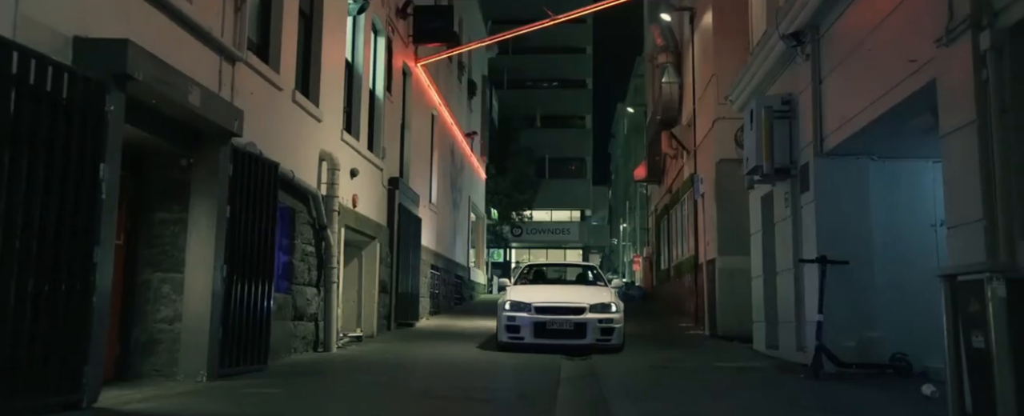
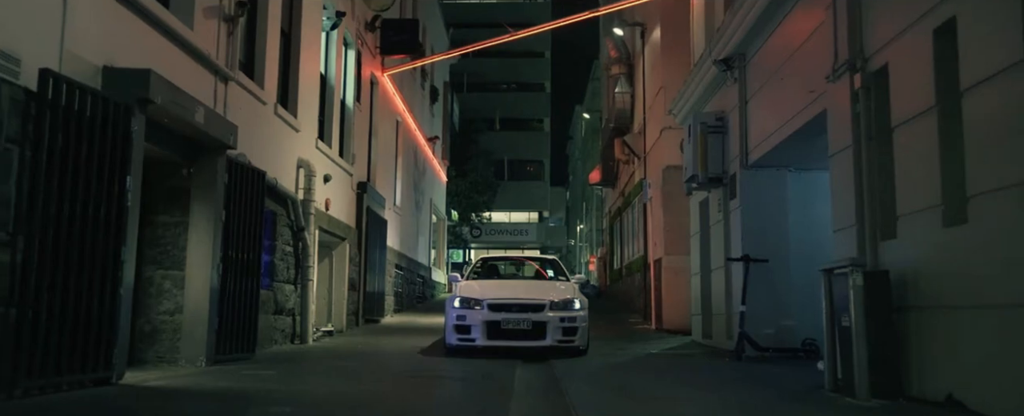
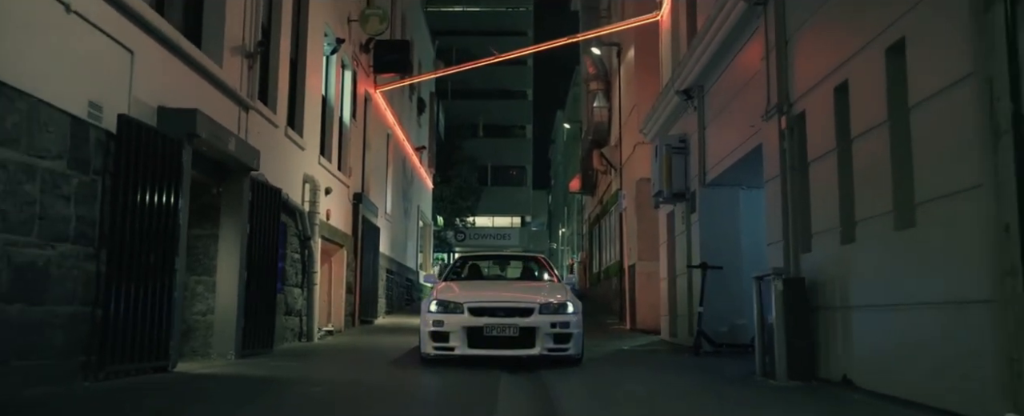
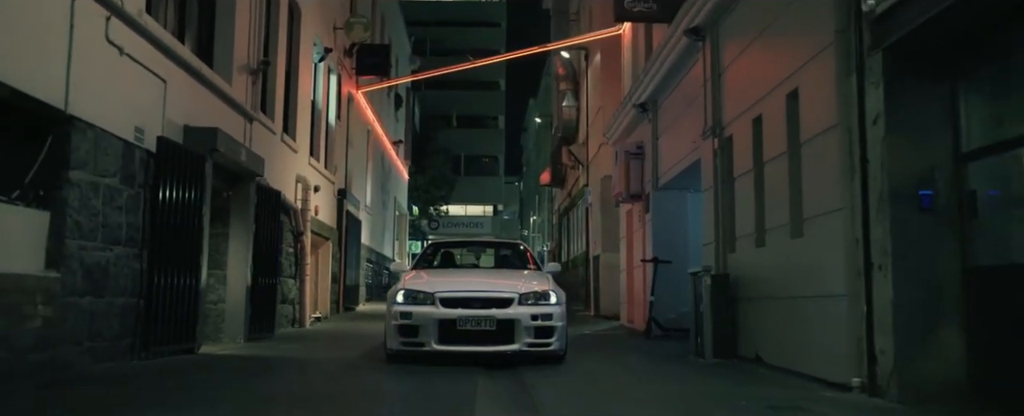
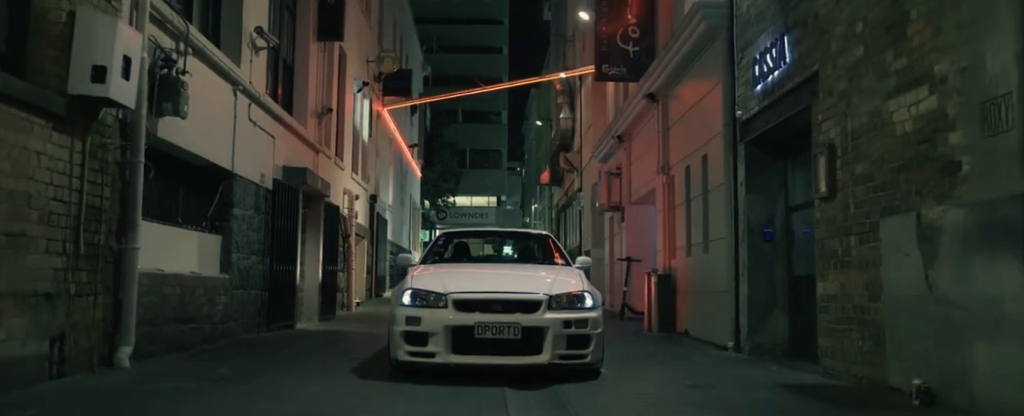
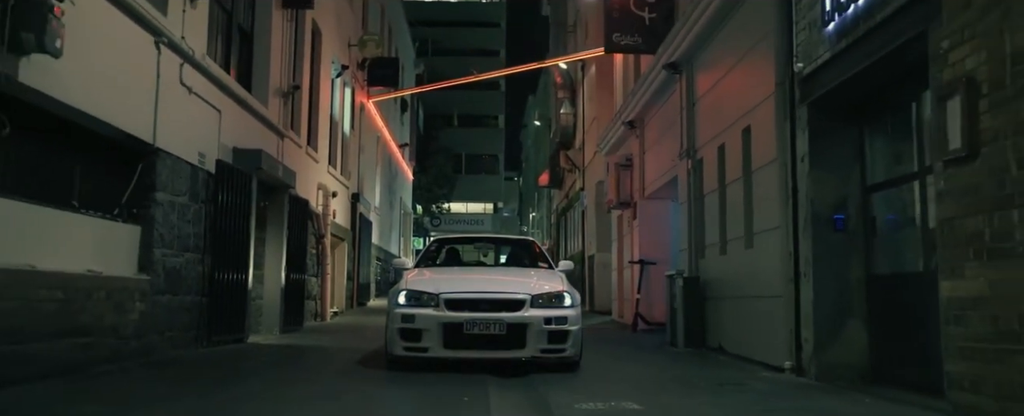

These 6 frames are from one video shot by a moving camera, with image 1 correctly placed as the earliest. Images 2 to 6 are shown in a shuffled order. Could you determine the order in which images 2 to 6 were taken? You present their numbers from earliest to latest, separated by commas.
2, 3, 4, 6, 5
